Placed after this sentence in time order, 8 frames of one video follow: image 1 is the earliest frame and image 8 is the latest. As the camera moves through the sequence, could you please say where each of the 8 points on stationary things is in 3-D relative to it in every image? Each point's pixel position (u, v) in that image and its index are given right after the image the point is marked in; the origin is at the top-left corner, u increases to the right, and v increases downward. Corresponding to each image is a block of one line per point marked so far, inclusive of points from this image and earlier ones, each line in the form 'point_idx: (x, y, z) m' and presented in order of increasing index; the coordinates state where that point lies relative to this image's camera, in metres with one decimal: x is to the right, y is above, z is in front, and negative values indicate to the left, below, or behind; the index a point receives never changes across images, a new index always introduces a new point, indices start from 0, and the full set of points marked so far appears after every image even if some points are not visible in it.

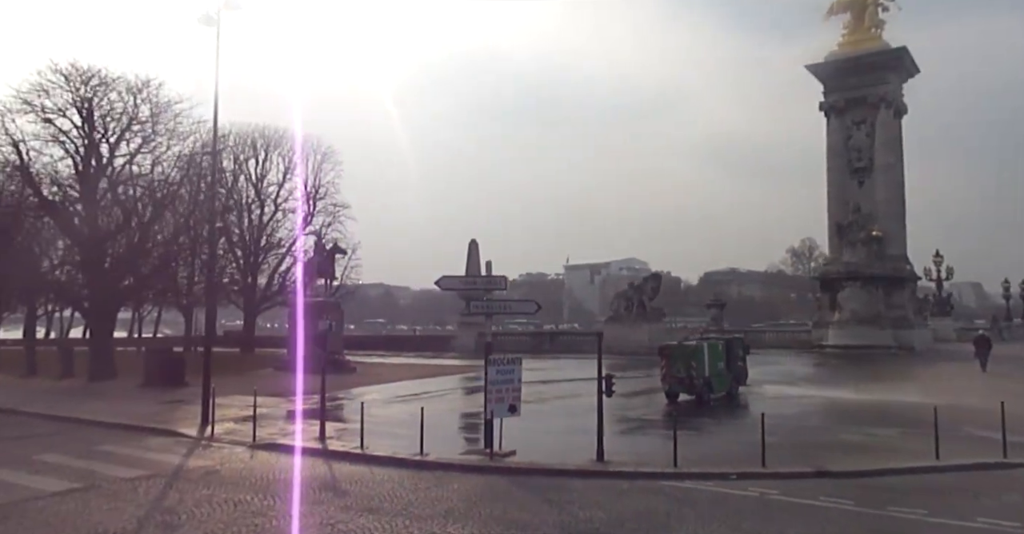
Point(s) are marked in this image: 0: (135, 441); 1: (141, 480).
0: (-7.9, -3.7, +15.8) m
1: (-5.6, -3.3, +11.4) m
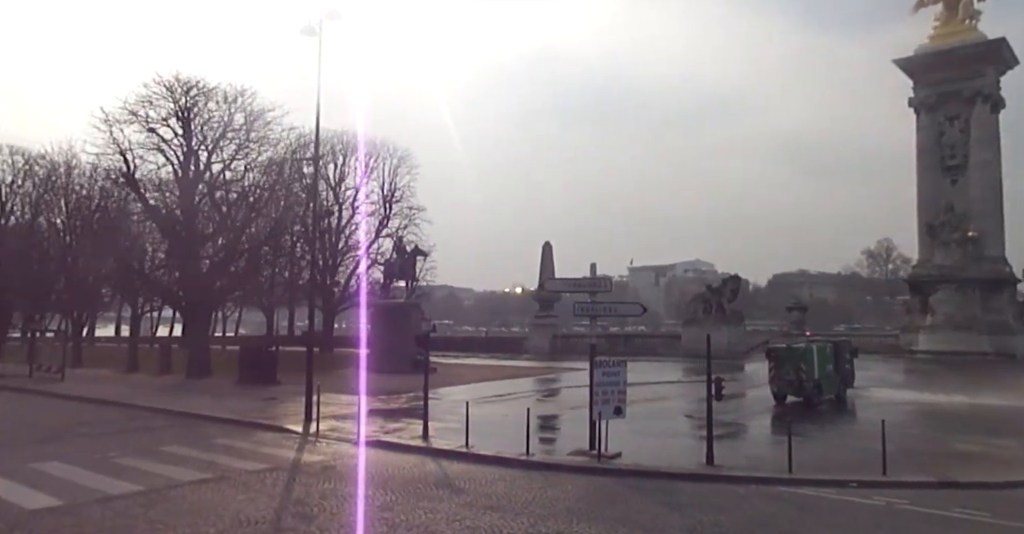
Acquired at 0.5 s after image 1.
0: (-5.8, -3.8, +16.6) m
1: (-3.9, -3.3, +11.9) m
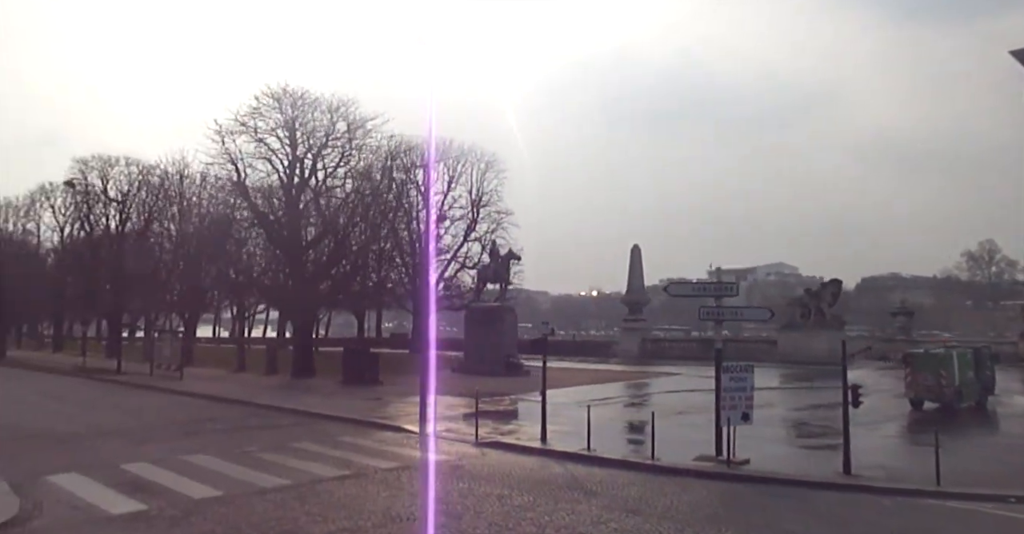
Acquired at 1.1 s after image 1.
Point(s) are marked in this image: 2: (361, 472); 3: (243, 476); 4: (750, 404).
0: (-3.3, -3.9, +17.2) m
1: (-1.9, -3.4, +12.3) m
2: (-2.5, -3.4, +12.1) m
3: (-4.3, -3.4, +11.8) m
4: (+4.0, -2.3, +12.3) m
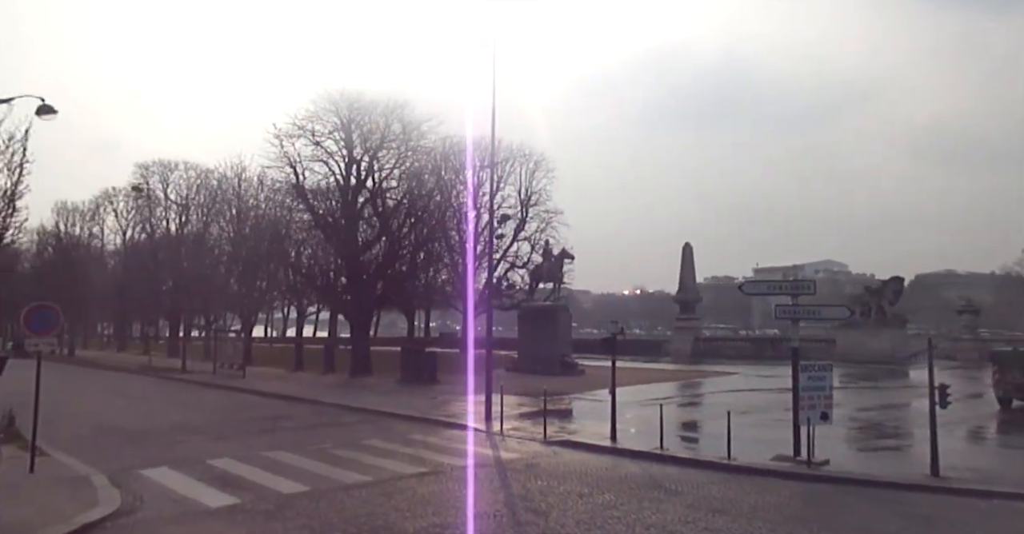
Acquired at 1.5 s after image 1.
0: (-1.7, -3.9, +17.4) m
1: (-0.6, -3.4, +12.5) m
2: (-1.2, -3.4, +12.3) m
3: (-3.0, -3.4, +12.1) m
4: (+5.2, -2.3, +12.2) m
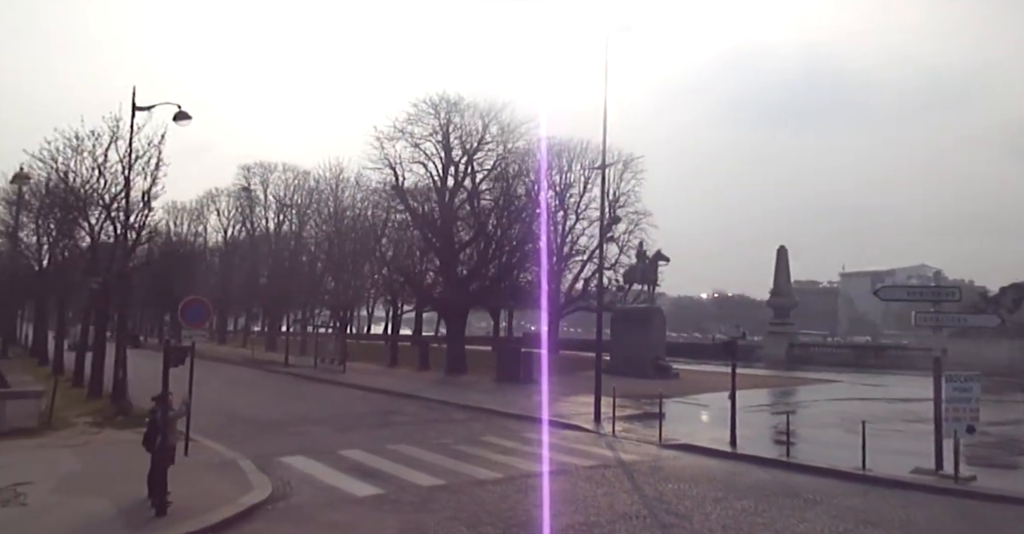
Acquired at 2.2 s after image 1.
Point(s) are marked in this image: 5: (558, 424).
0: (+0.9, -3.9, +17.6) m
1: (+1.5, -3.4, +12.6) m
2: (+0.9, -3.4, +12.4) m
3: (-0.9, -3.4, +12.4) m
4: (+7.3, -2.4, +11.6) m
5: (+1.2, -4.0, +19.0) m
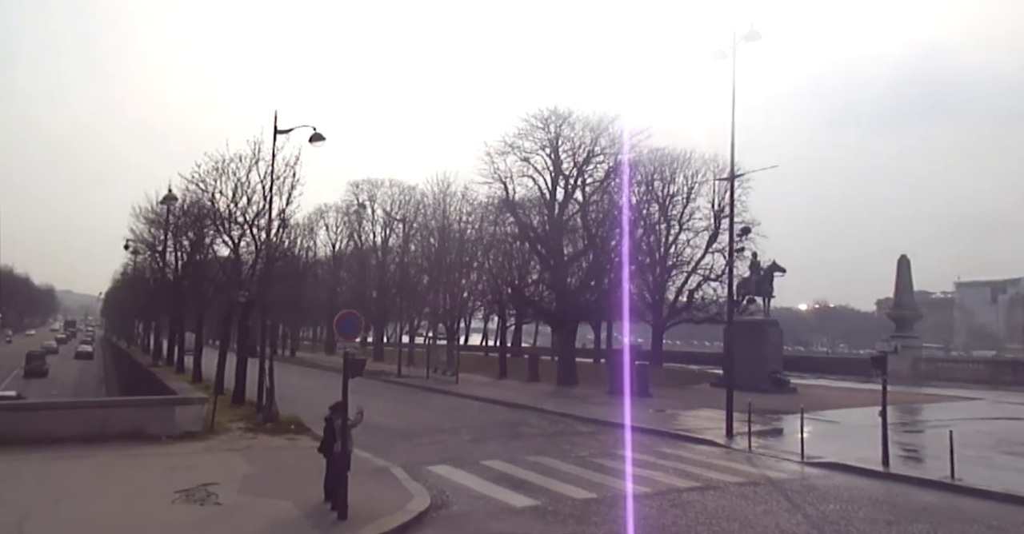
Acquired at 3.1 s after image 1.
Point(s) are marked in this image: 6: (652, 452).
0: (+4.0, -4.2, +17.3) m
1: (+4.0, -3.6, +12.3) m
2: (+3.3, -3.6, +12.2) m
3: (+1.5, -3.6, +12.4) m
4: (+9.5, -2.5, +10.7) m
5: (+4.4, -4.3, +18.7) m
6: (+3.0, -4.0, +16.1) m
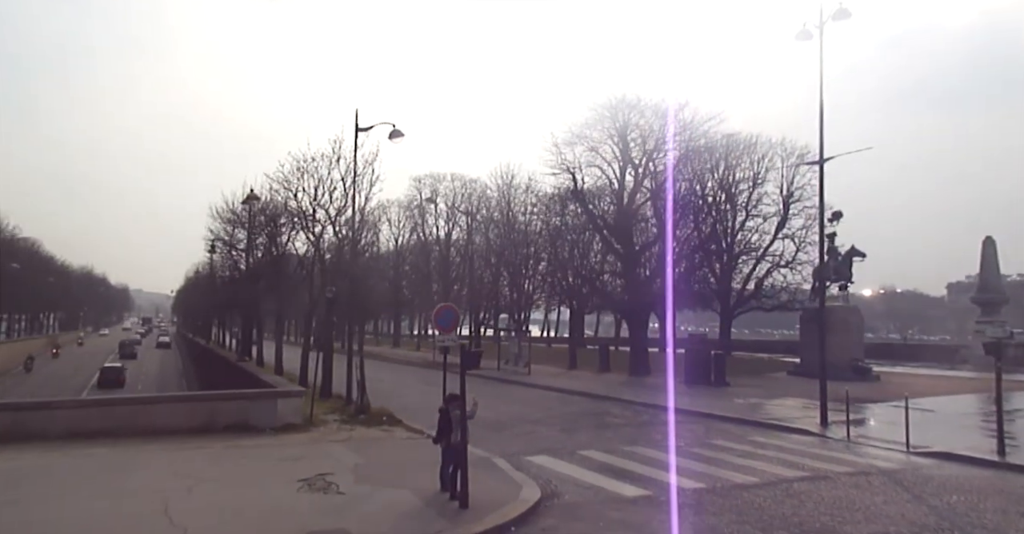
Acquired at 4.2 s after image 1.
0: (+6.1, -3.9, +17.0) m
1: (+5.7, -3.4, +12.0) m
2: (+5.0, -3.4, +12.0) m
3: (+3.2, -3.4, +12.3) m
4: (+11.1, -2.2, +9.9) m
5: (+6.6, -4.0, +18.3) m
6: (+5.0, -3.8, +15.9) m
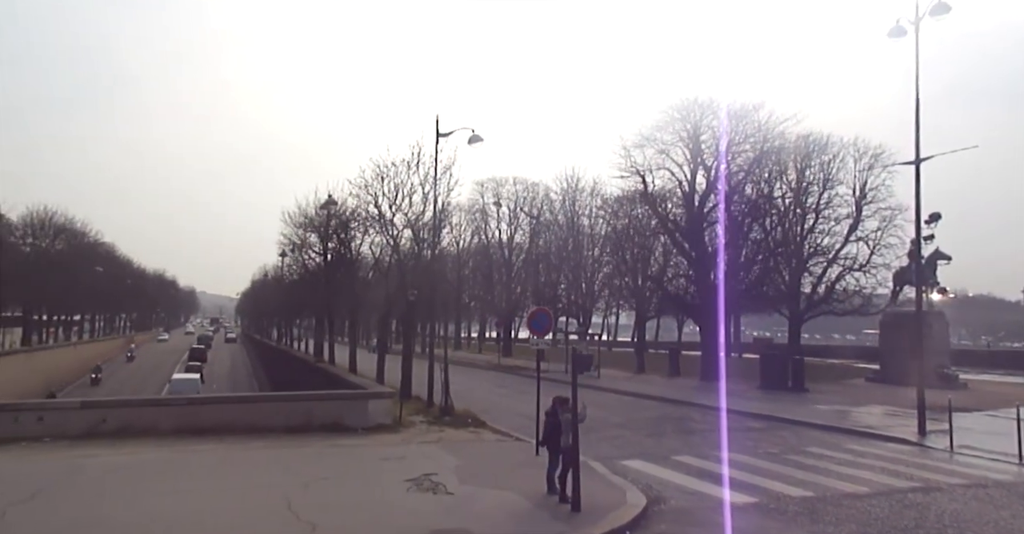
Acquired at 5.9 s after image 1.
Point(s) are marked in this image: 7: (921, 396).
0: (+8.0, -4.0, +16.5) m
1: (+7.2, -3.4, +11.5) m
2: (+6.6, -3.4, +11.5) m
3: (+4.8, -3.5, +12.0) m
4: (+12.5, -2.2, +9.1) m
5: (+8.6, -4.1, +17.8) m
6: (+6.9, -3.8, +15.5) m
7: (+10.0, -3.2, +18.3) m
